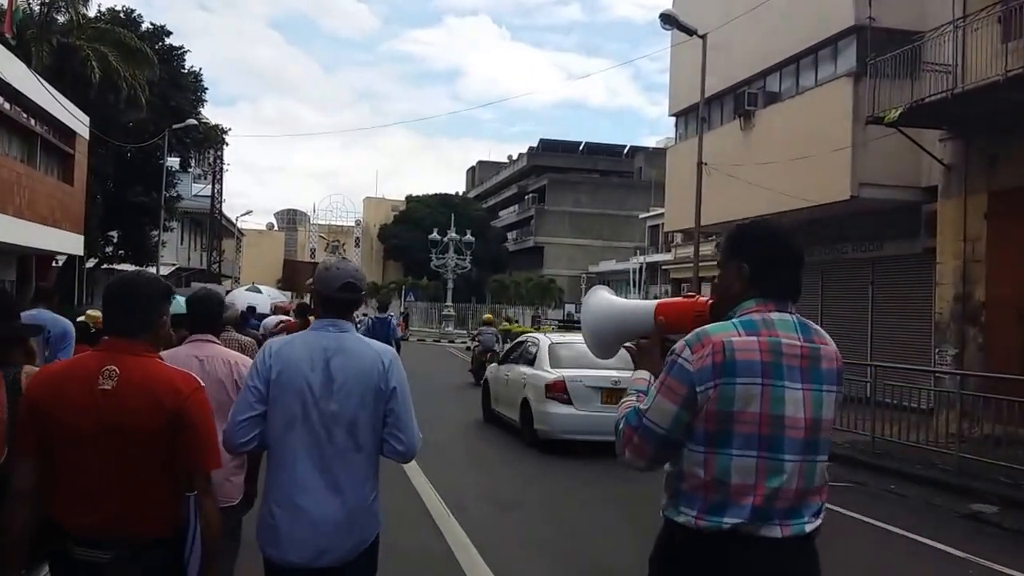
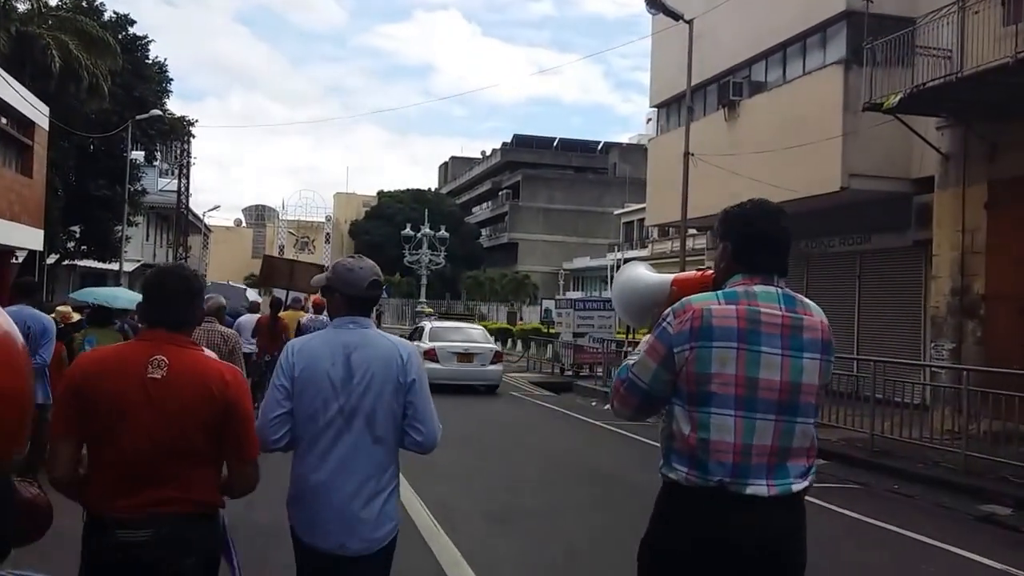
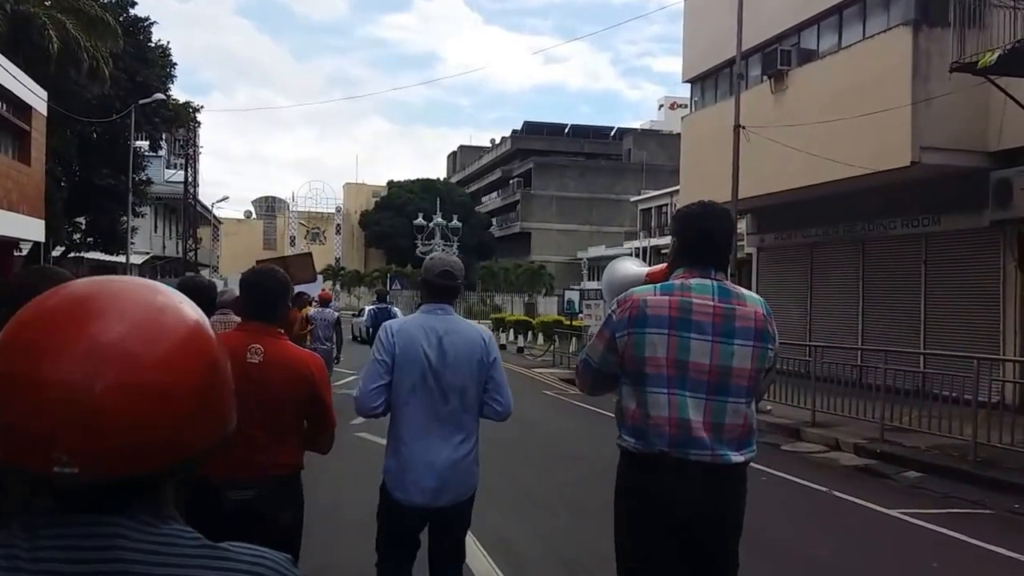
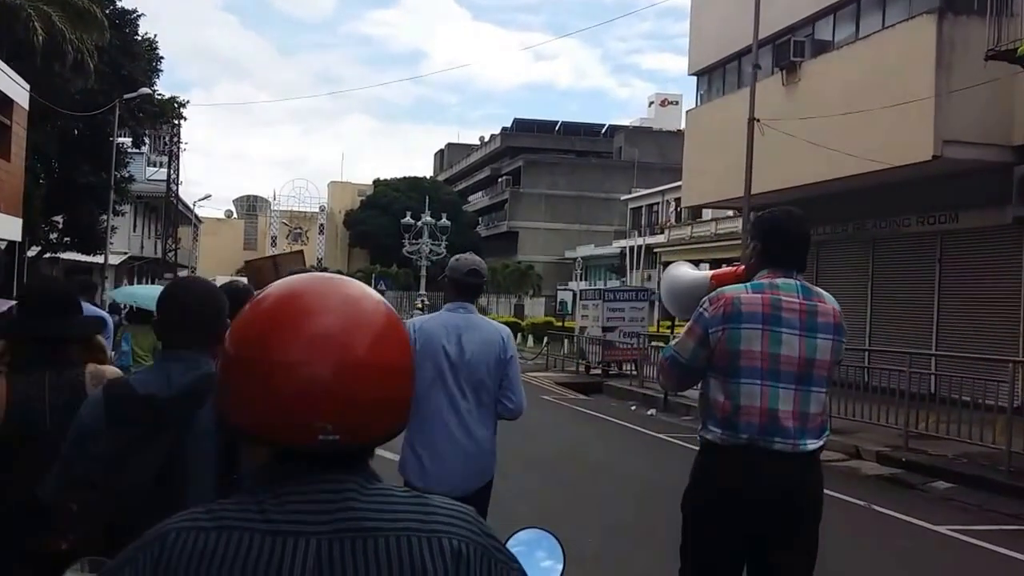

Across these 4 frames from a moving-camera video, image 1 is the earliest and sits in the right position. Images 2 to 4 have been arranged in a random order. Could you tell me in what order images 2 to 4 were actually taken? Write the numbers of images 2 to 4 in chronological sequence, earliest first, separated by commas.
2, 3, 4
